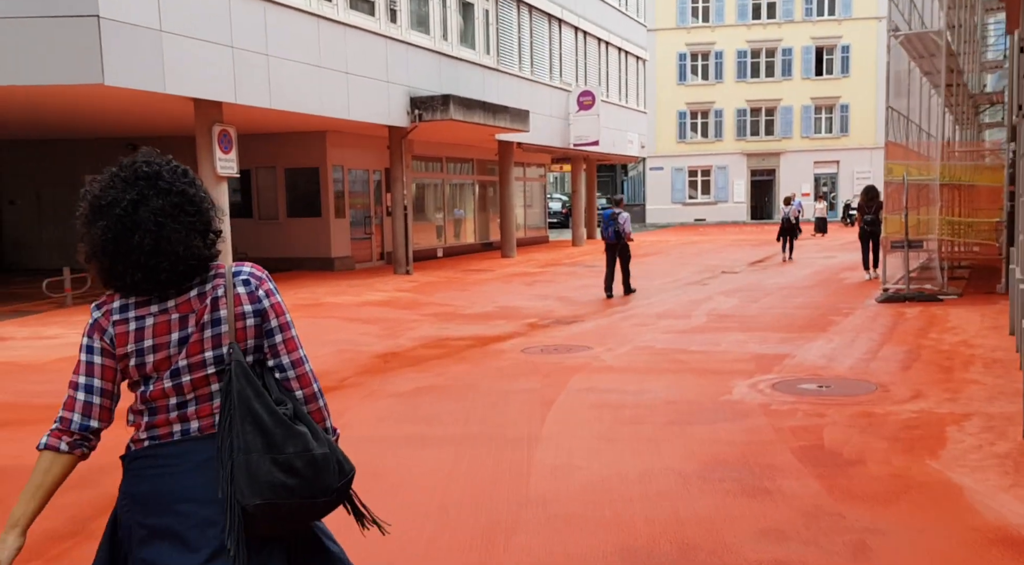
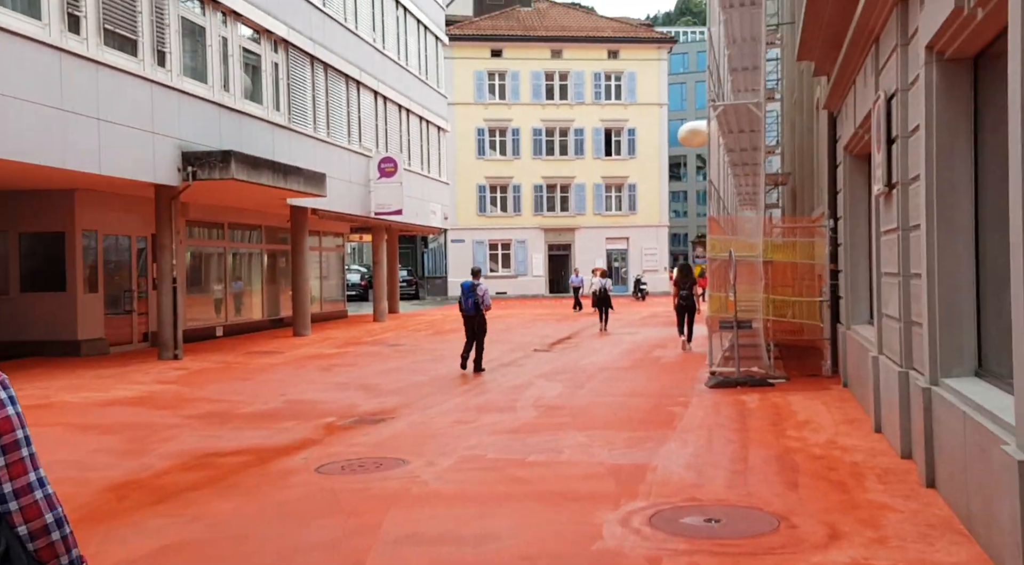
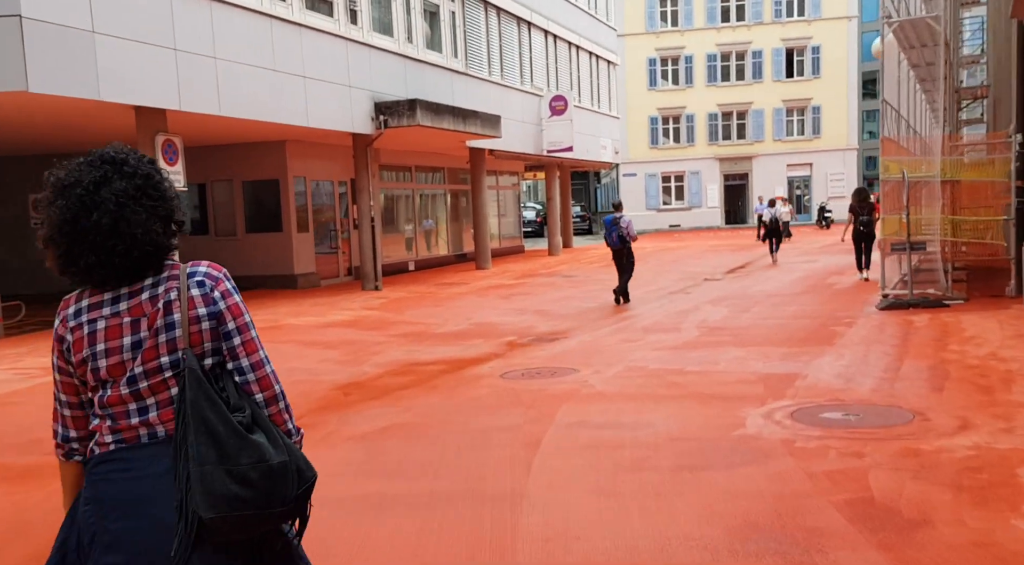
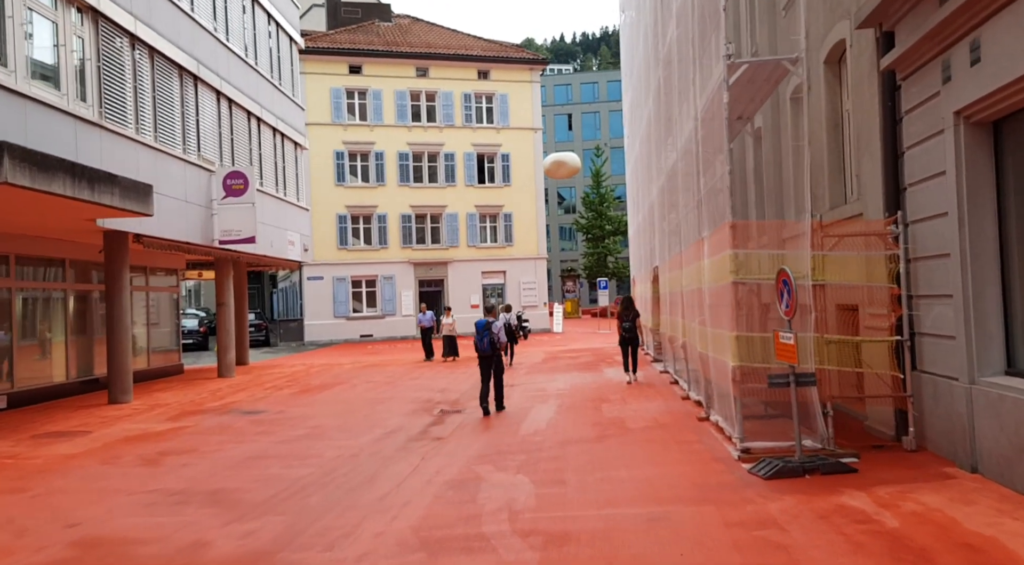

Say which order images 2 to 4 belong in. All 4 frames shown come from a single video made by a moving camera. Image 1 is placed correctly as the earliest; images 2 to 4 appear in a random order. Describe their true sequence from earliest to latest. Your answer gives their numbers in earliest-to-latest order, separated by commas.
3, 2, 4
